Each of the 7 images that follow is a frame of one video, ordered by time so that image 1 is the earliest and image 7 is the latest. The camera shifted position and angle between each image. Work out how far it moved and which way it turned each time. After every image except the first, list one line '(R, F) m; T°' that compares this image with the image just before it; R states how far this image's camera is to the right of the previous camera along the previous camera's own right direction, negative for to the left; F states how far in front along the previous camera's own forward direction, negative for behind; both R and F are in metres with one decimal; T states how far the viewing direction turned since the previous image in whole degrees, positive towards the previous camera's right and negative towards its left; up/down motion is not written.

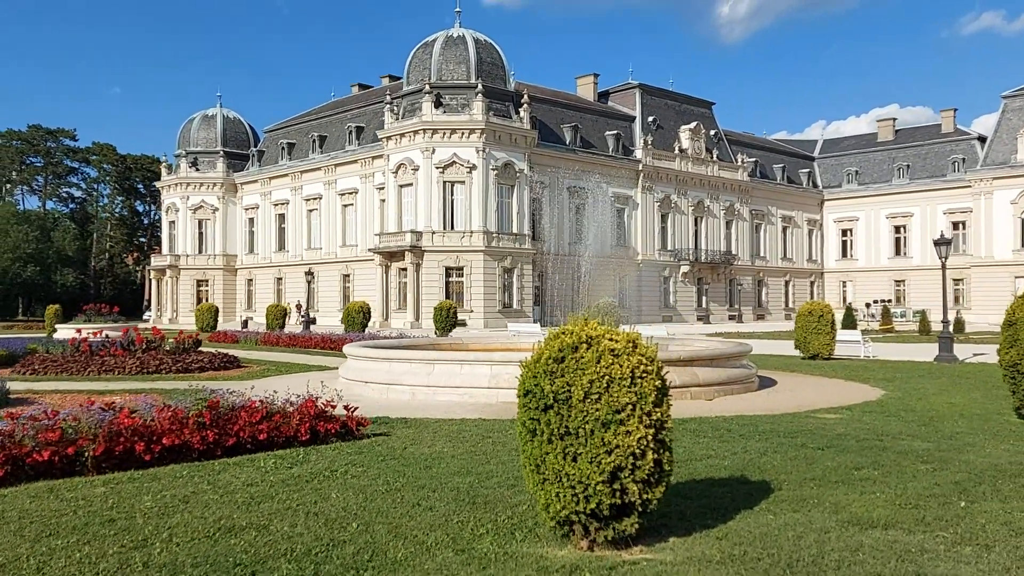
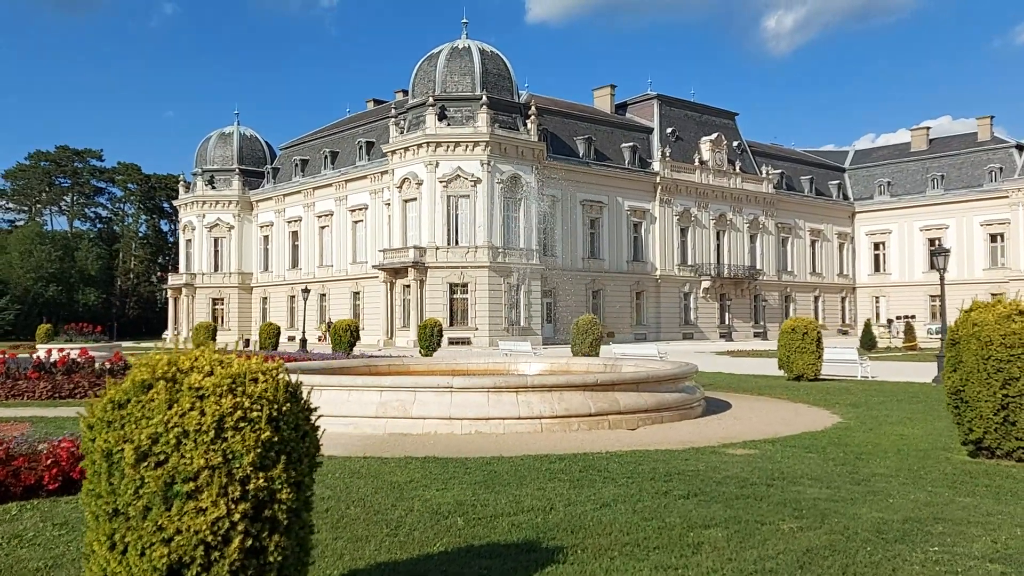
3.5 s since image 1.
(+1.8, +1.3) m; -3°
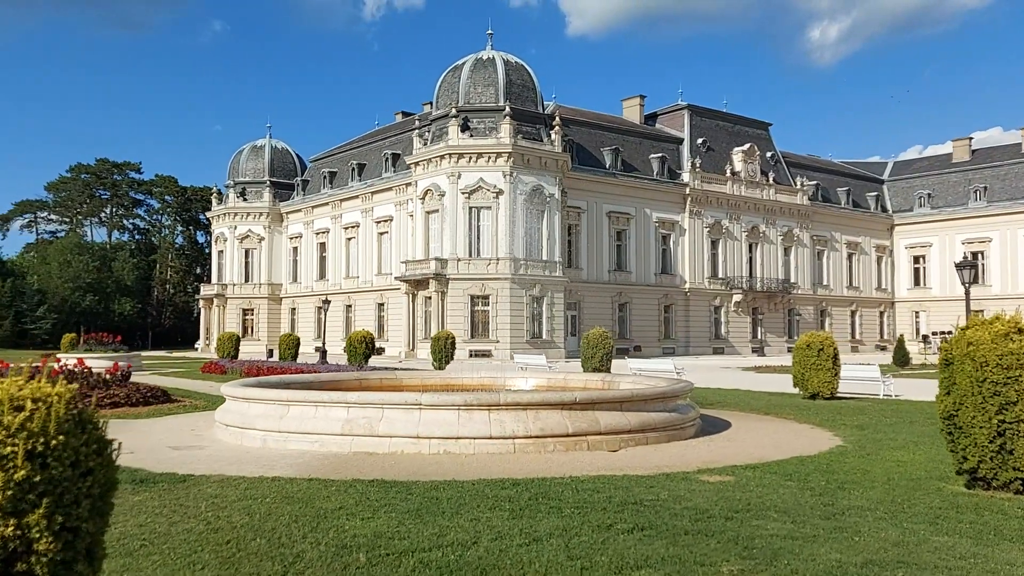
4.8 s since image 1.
(+0.7, +0.5) m; -2°
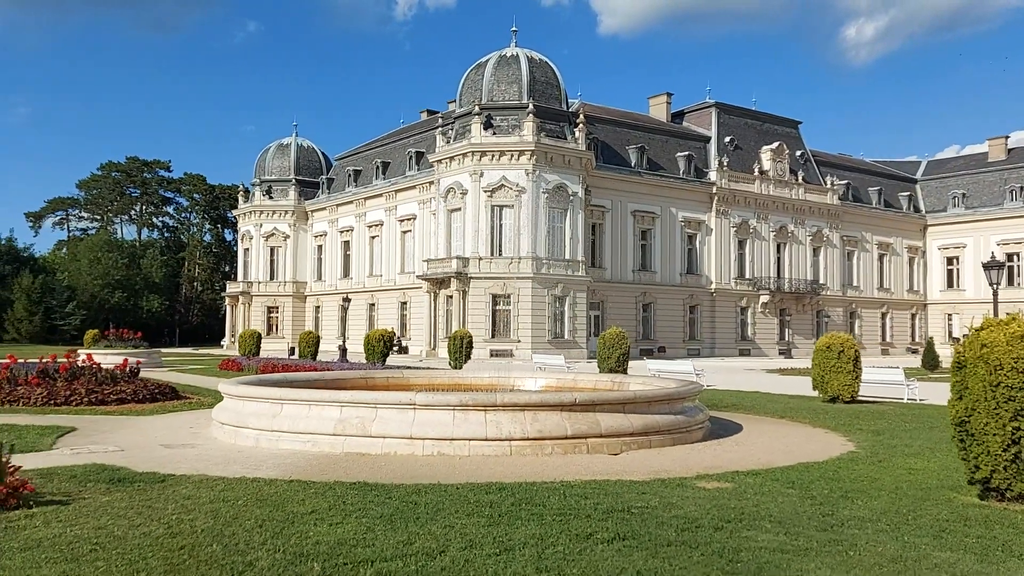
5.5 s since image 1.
(+0.3, +0.3) m; -2°
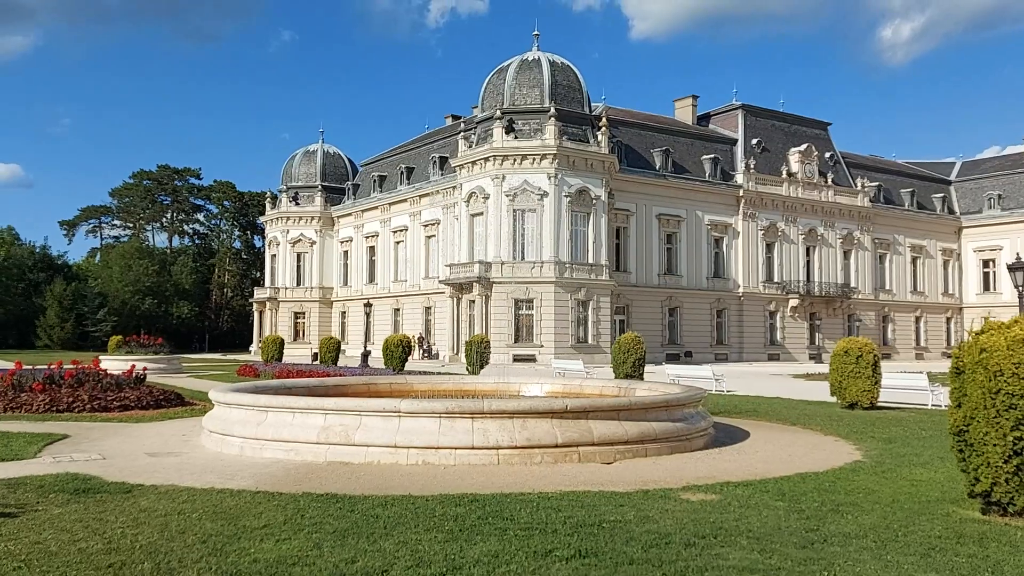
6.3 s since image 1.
(+0.5, +0.3) m; -2°
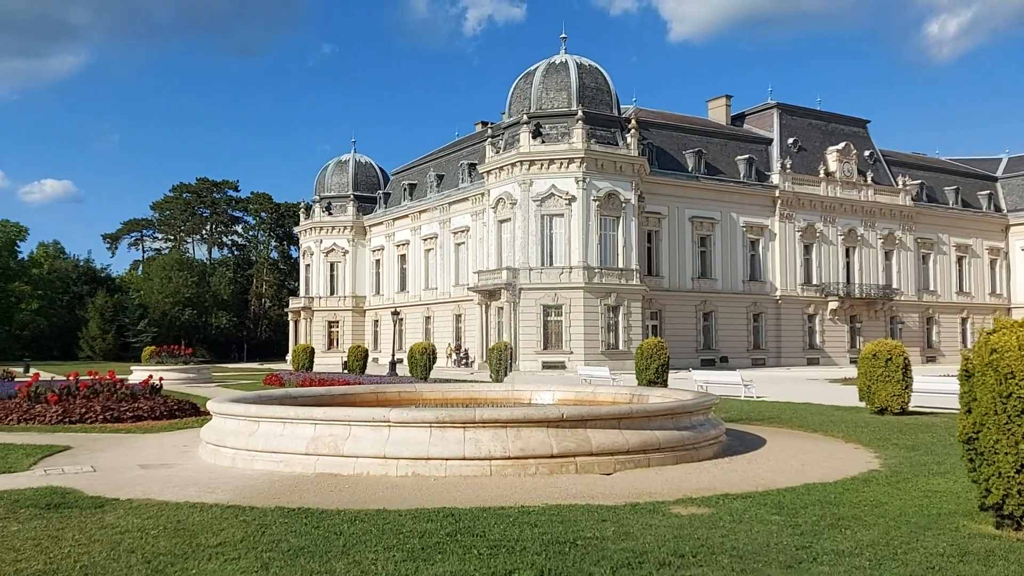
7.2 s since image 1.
(+0.5, +0.4) m; -3°
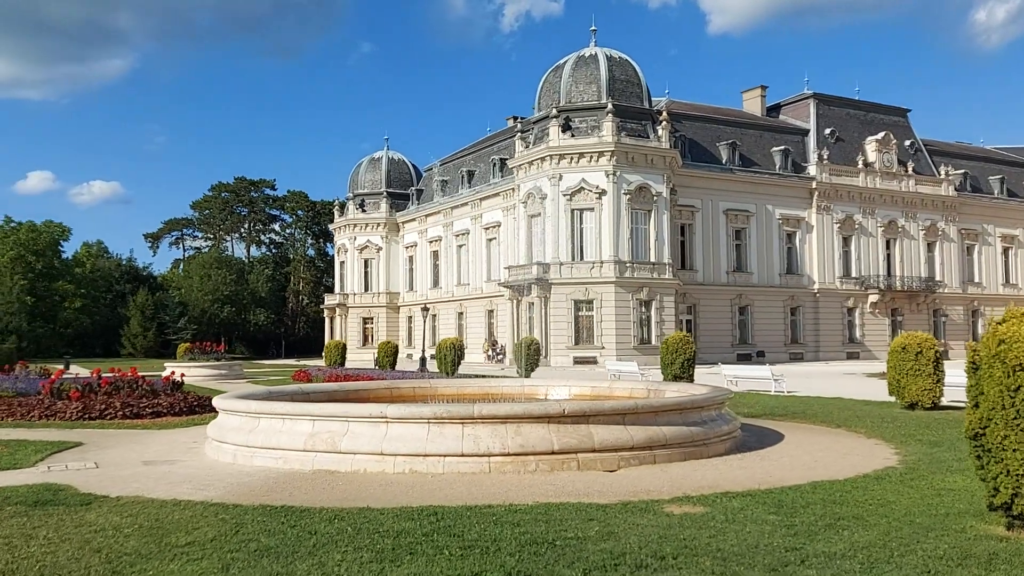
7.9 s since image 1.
(+0.4, +0.2) m; -3°
